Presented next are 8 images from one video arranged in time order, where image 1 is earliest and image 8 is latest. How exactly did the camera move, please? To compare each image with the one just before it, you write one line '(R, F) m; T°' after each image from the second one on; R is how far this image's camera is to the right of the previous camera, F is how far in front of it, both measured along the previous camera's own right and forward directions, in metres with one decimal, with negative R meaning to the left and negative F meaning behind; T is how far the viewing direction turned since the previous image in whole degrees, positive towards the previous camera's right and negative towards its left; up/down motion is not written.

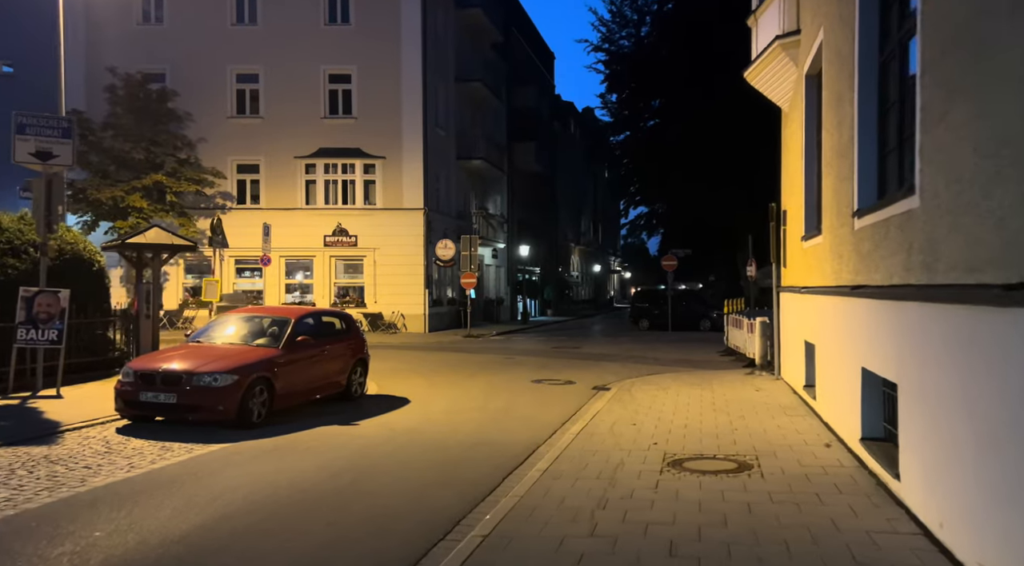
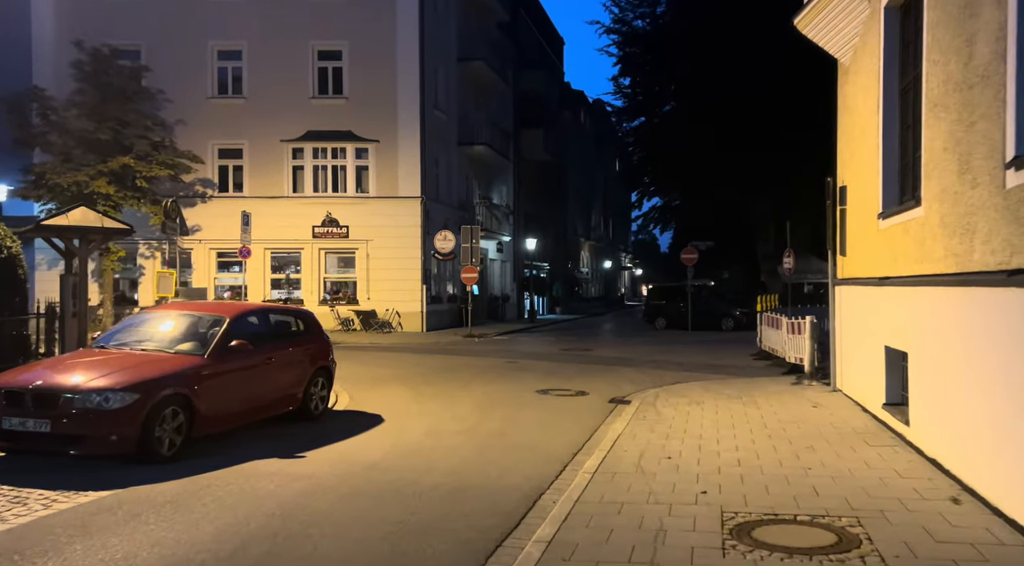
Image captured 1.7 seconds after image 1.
(+0.1, +2.6) m; -1°
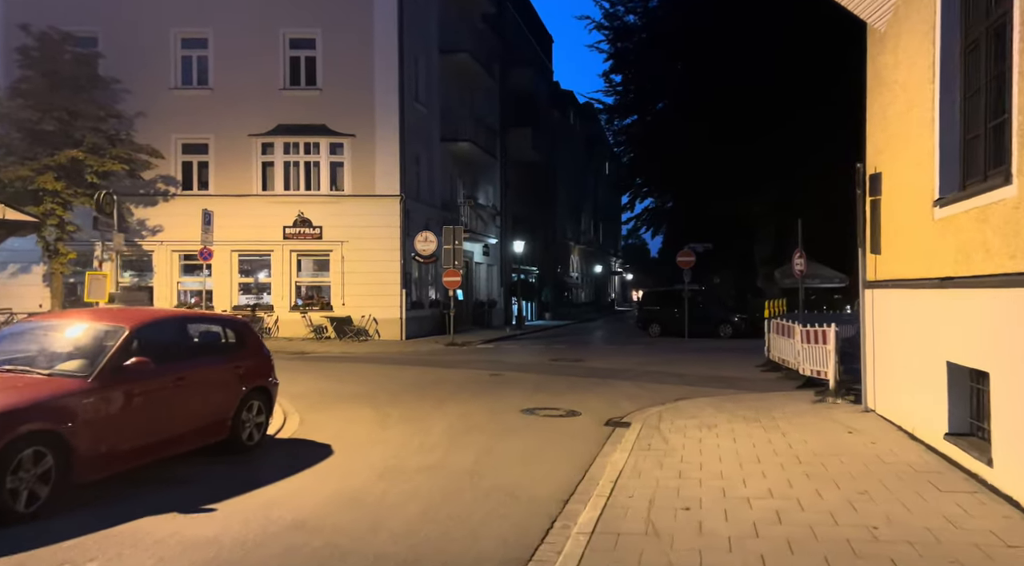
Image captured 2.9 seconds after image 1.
(+0.1, +1.9) m; +1°
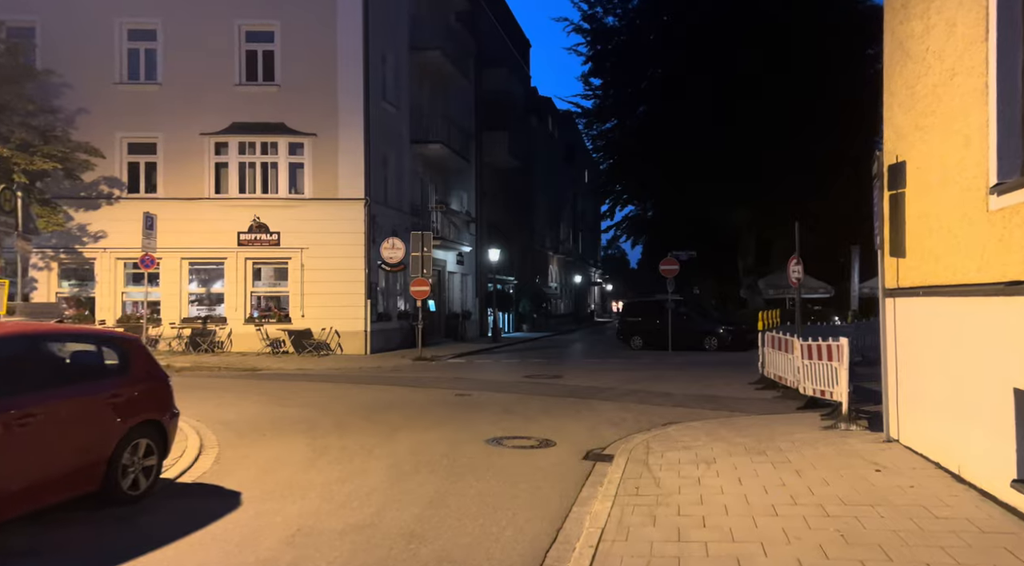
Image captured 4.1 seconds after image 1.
(+0.2, +1.7) m; +1°
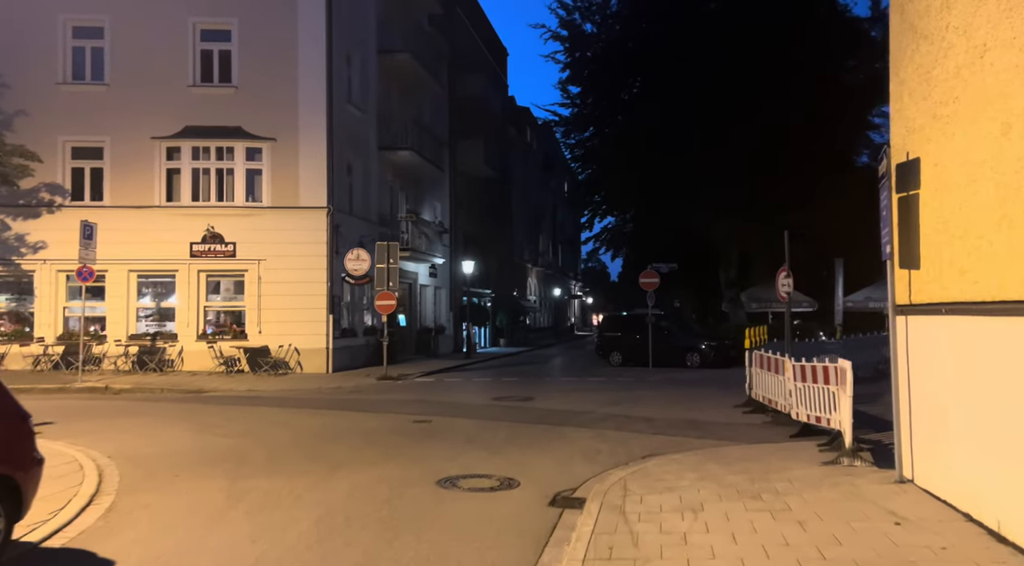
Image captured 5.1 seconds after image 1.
(+0.3, +1.4) m; +1°
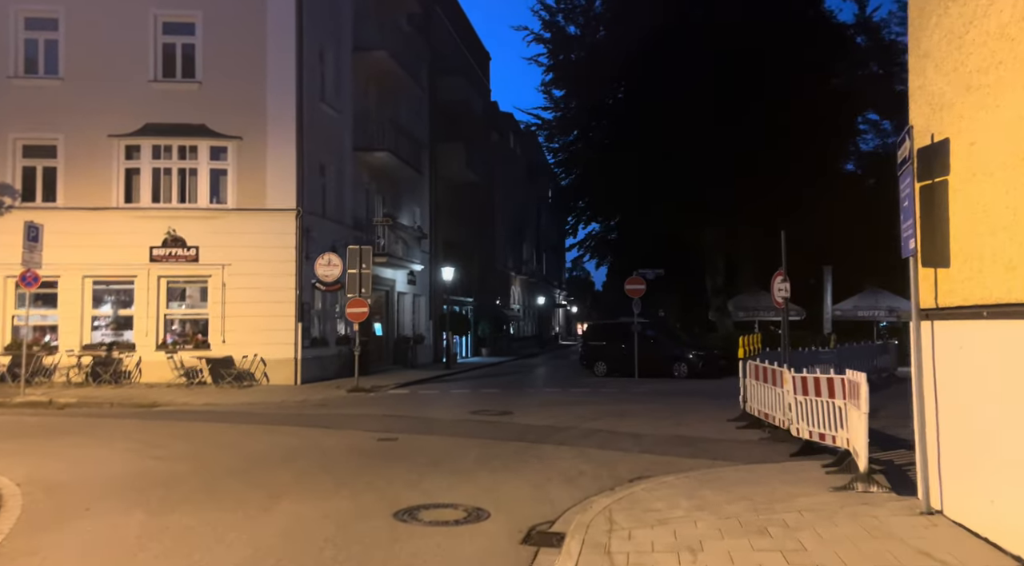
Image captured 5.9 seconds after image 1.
(+0.2, +1.2) m; +1°
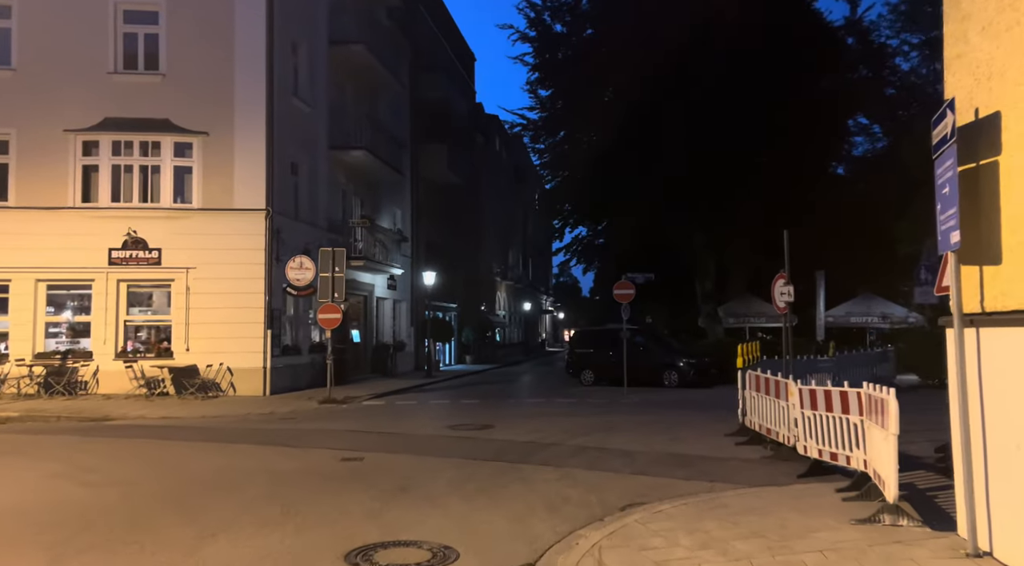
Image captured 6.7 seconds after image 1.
(+0.1, +1.2) m; +1°
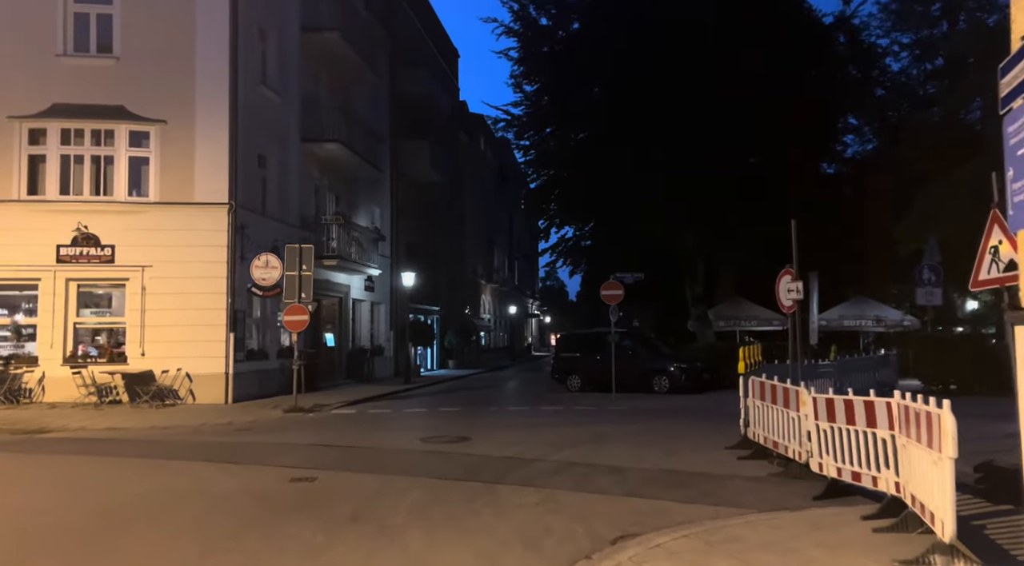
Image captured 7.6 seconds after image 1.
(+0.1, +1.4) m; +1°
